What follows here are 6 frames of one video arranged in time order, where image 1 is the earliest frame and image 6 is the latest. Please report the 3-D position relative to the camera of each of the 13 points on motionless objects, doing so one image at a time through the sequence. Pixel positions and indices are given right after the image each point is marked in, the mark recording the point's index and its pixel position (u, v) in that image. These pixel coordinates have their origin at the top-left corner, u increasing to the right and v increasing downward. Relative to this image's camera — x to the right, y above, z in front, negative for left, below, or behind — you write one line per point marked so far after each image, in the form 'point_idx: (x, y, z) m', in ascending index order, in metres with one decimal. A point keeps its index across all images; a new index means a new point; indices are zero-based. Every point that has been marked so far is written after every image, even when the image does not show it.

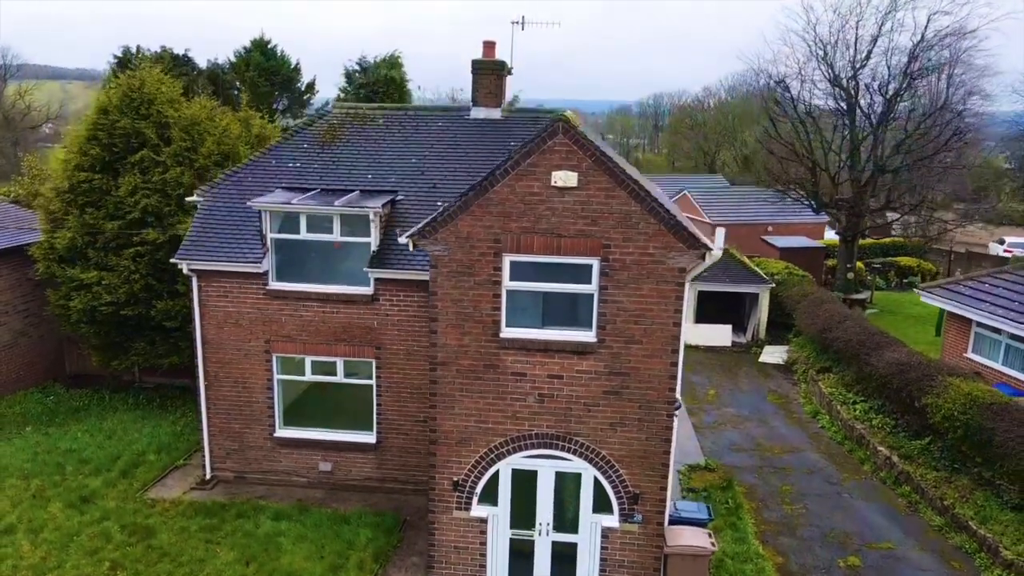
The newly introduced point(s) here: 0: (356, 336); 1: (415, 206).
0: (-2.9, -0.9, +12.7) m
1: (-1.8, +1.5, +12.8) m
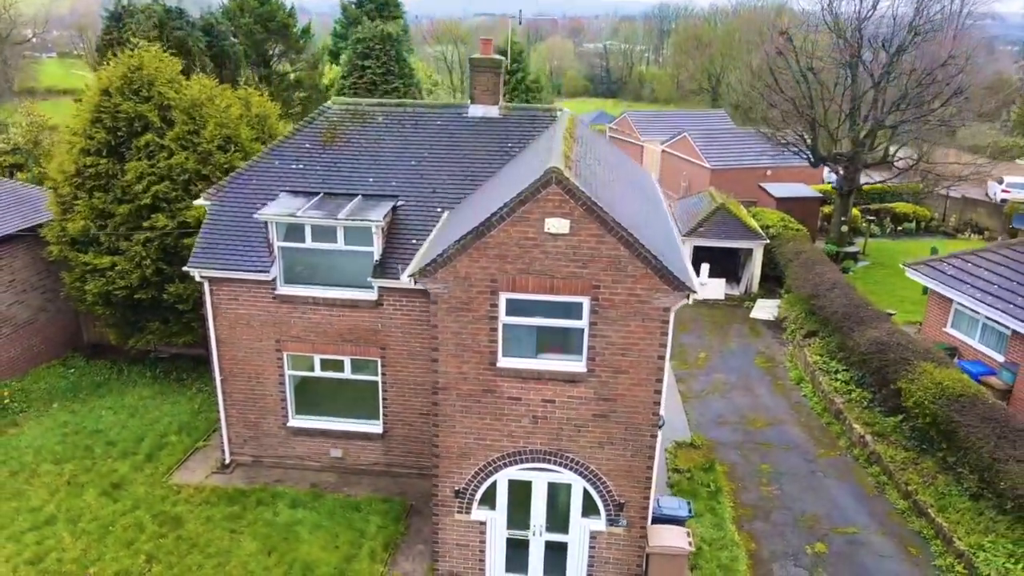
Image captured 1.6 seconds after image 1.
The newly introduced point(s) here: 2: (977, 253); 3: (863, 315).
0: (-2.9, -0.9, +13.4) m
1: (-1.8, +1.5, +13.3) m
2: (+12.7, +0.9, +18.8) m
3: (+10.2, -0.8, +20.0) m
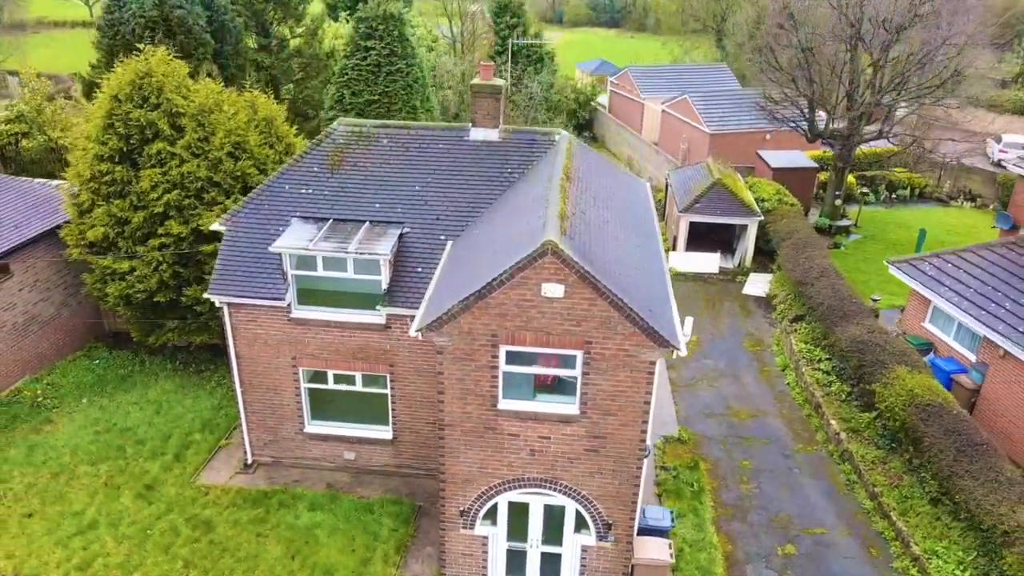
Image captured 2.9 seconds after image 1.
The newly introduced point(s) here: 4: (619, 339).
0: (-2.9, -1.4, +14.4) m
1: (-1.8, +1.0, +14.0) m
2: (+12.7, +1.0, +19.6) m
3: (+10.2, -0.6, +20.9) m
4: (+1.6, -0.8, +10.4) m
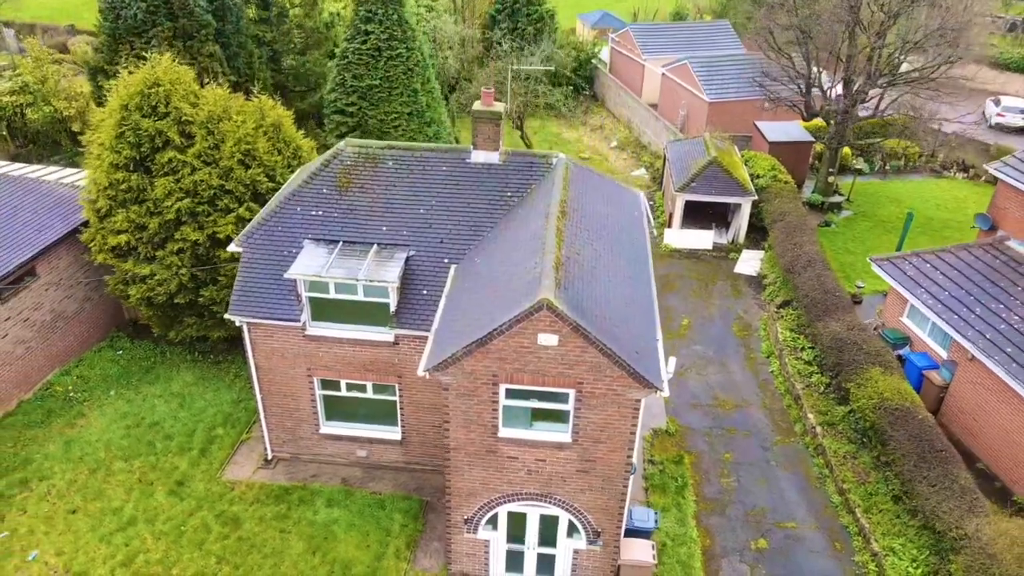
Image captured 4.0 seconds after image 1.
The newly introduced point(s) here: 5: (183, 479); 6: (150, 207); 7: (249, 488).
0: (-3.0, -1.8, +15.5) m
1: (-1.8, +0.5, +14.9) m
2: (+12.7, +1.0, +20.5) m
3: (+10.2, -0.4, +22.0) m
4: (+1.6, -1.5, +11.5) m
5: (-8.0, -4.6, +16.7) m
6: (-9.8, +2.2, +18.7) m
7: (-6.3, -4.8, +16.5) m
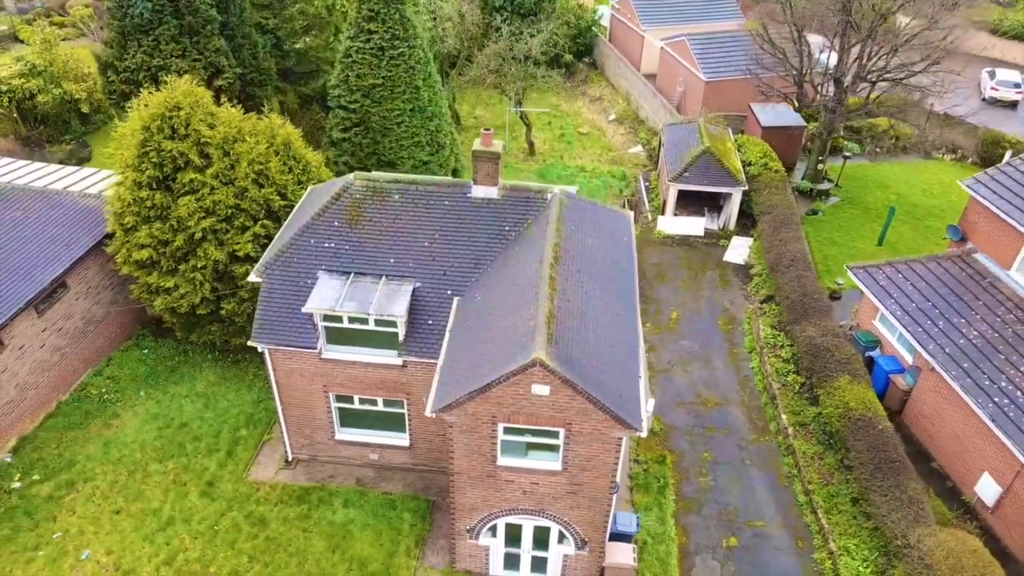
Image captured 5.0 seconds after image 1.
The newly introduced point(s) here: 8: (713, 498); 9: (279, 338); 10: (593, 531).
0: (-3.0, -2.4, +17.1) m
1: (-1.9, -0.2, +16.3) m
2: (+12.6, +0.8, +21.8) m
3: (+10.1, -0.5, +23.4) m
4: (+1.5, -2.5, +13.0) m
5: (-8.1, -5.2, +18.5) m
6: (-9.9, +1.8, +19.9) m
7: (-6.4, -5.3, +18.3) m
8: (+5.4, -5.7, +18.5) m
9: (-5.6, -1.2, +16.4) m
10: (+1.7, -5.3, +14.9) m
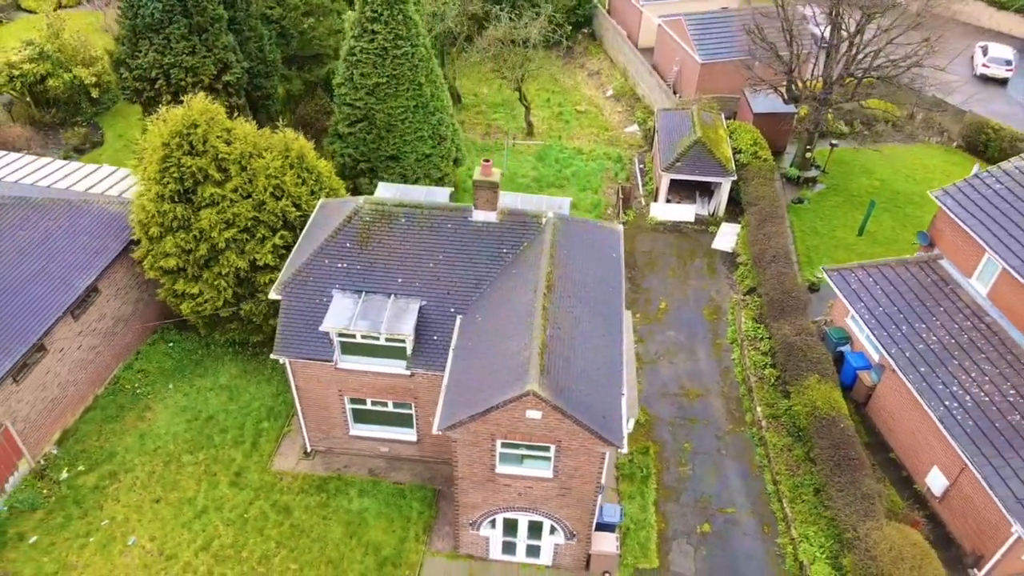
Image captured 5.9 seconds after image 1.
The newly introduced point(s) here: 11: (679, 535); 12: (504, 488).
0: (-3.1, -2.9, +18.9) m
1: (-2.0, -0.7, +17.9) m
2: (+12.6, +0.7, +23.3) m
3: (+10.1, -0.5, +25.0) m
4: (+1.5, -3.3, +14.9) m
5: (-8.2, -5.5, +20.6) m
6: (-10.0, +1.6, +21.4) m
7: (-6.5, -5.7, +20.4) m
8: (+5.3, -6.0, +20.6) m
9: (-5.7, -1.7, +18.1) m
10: (+1.7, -5.8, +16.9) m
11: (+4.6, -6.9, +19.2) m
12: (-0.2, -4.8, +16.3) m
